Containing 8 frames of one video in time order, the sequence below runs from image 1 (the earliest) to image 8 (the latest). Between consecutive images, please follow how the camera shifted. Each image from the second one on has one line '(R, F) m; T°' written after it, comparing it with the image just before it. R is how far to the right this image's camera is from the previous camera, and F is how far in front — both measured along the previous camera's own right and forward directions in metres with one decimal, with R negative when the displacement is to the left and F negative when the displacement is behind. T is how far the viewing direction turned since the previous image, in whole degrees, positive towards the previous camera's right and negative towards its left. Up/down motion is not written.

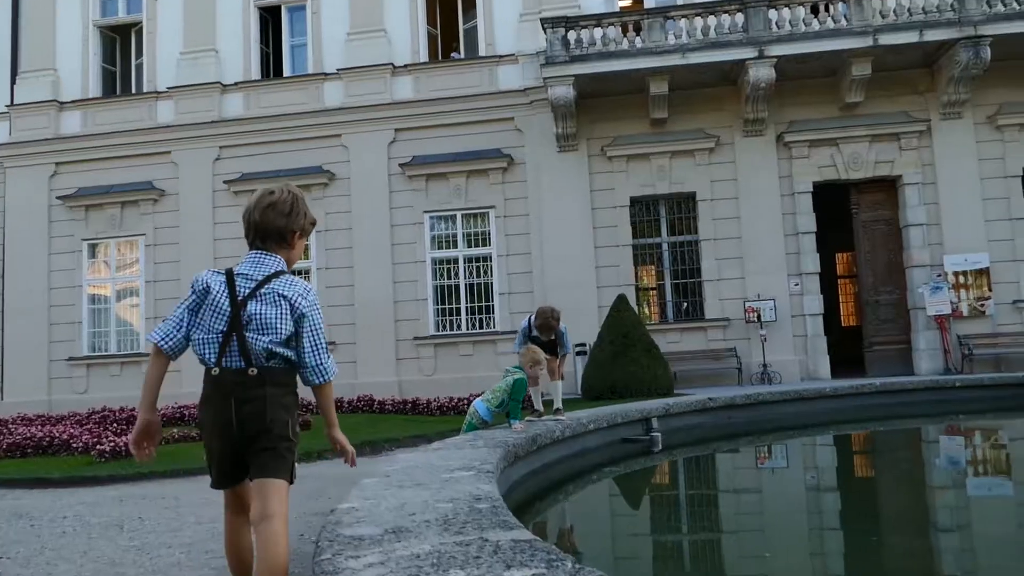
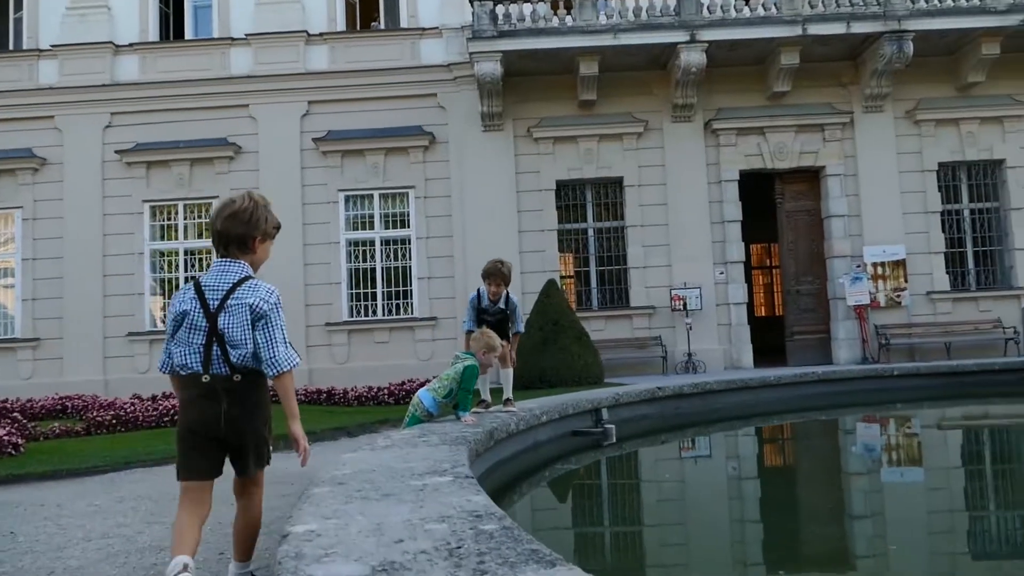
(-0.3, +0.6) m; +7°
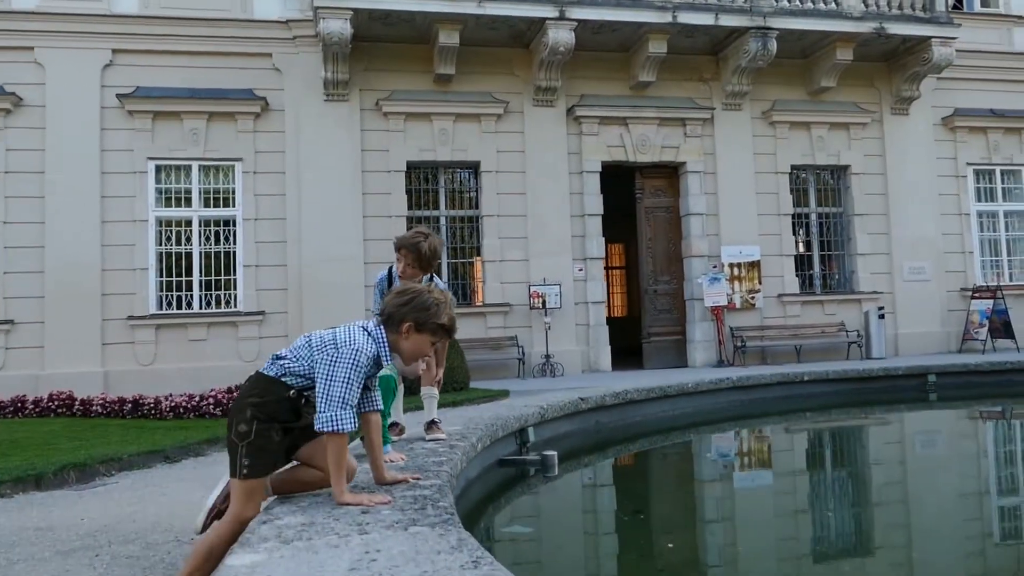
(-0.4, +1.2) m; +13°
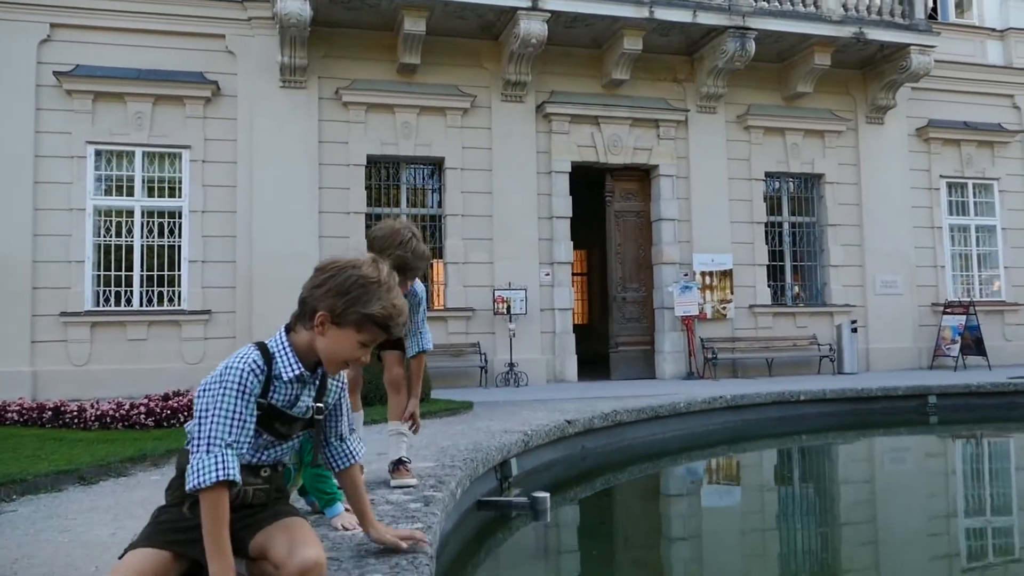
(0.0, +0.5) m; +3°
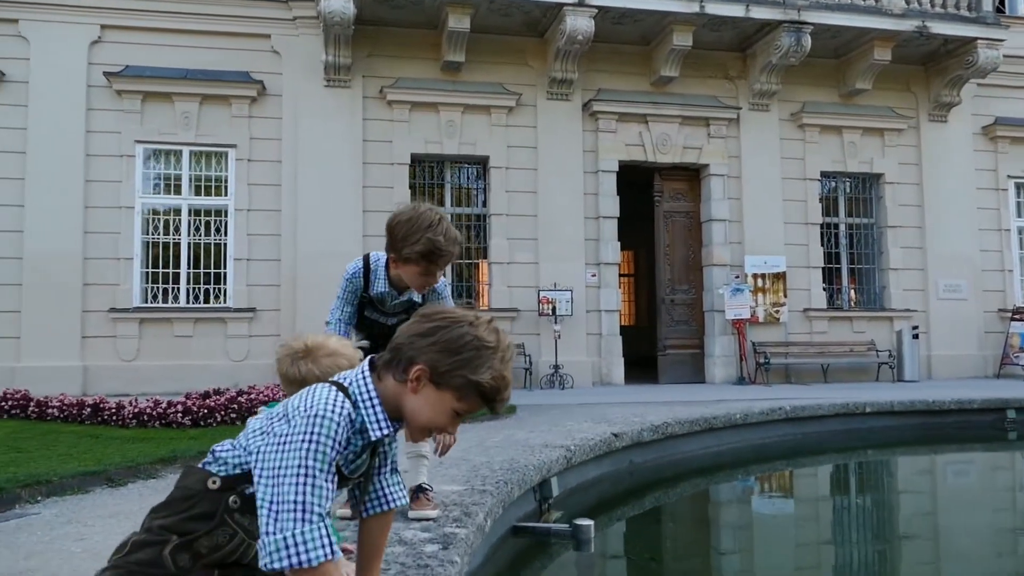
(+0.1, +0.2) m; -4°
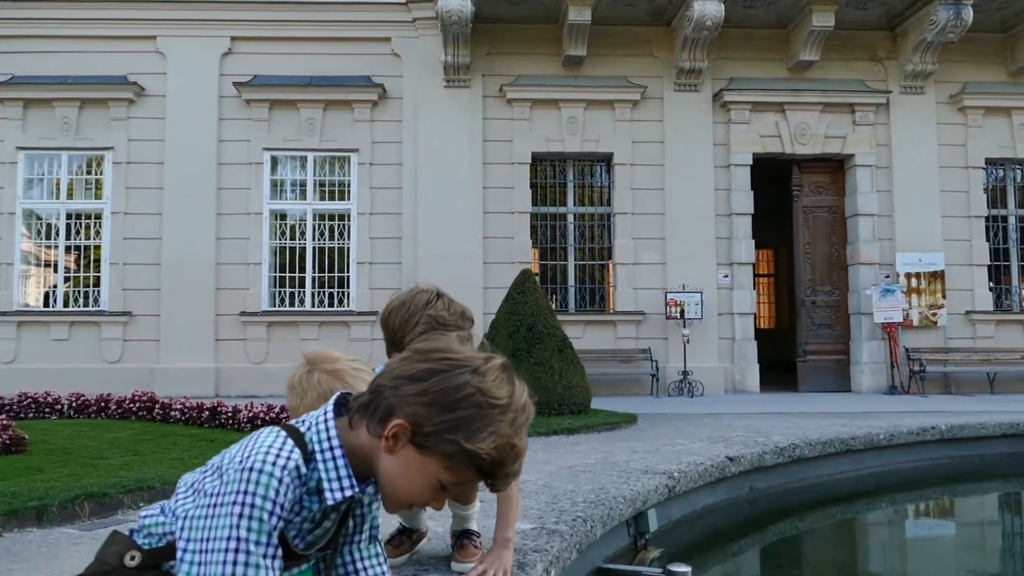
(+0.2, +0.4) m; -9°
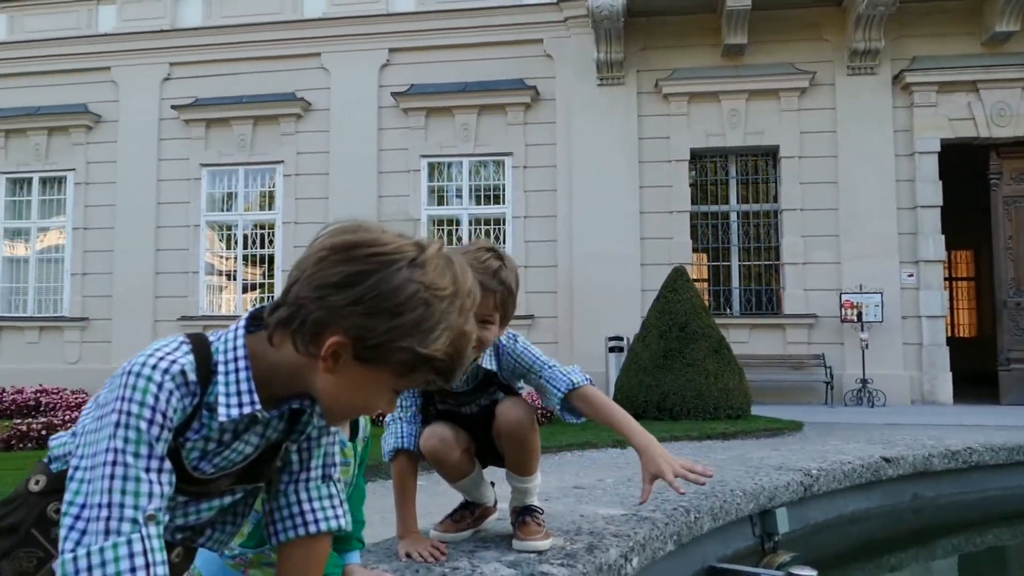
(+0.2, +0.3) m; -12°
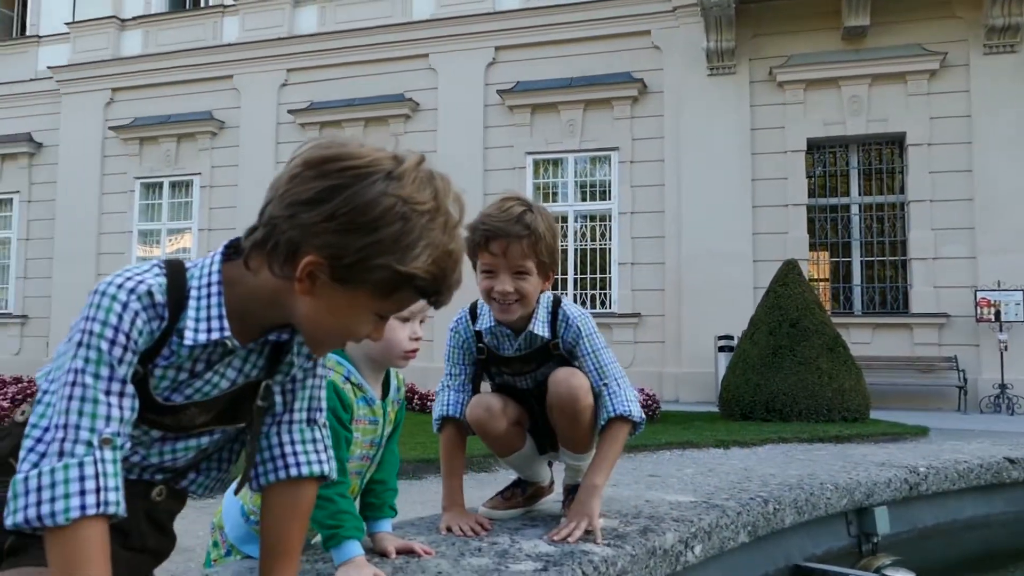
(+0.1, +0.1) m; -8°
